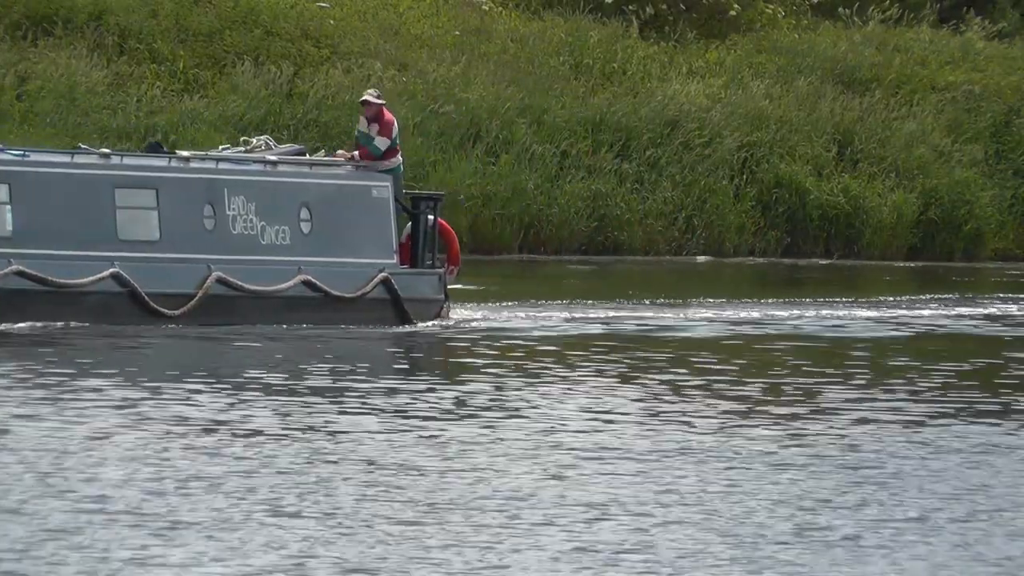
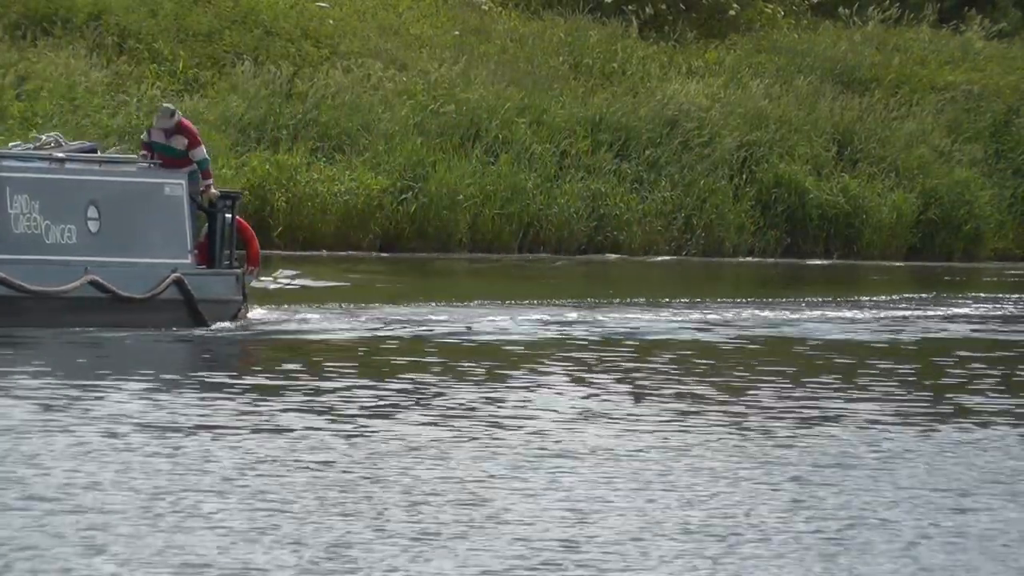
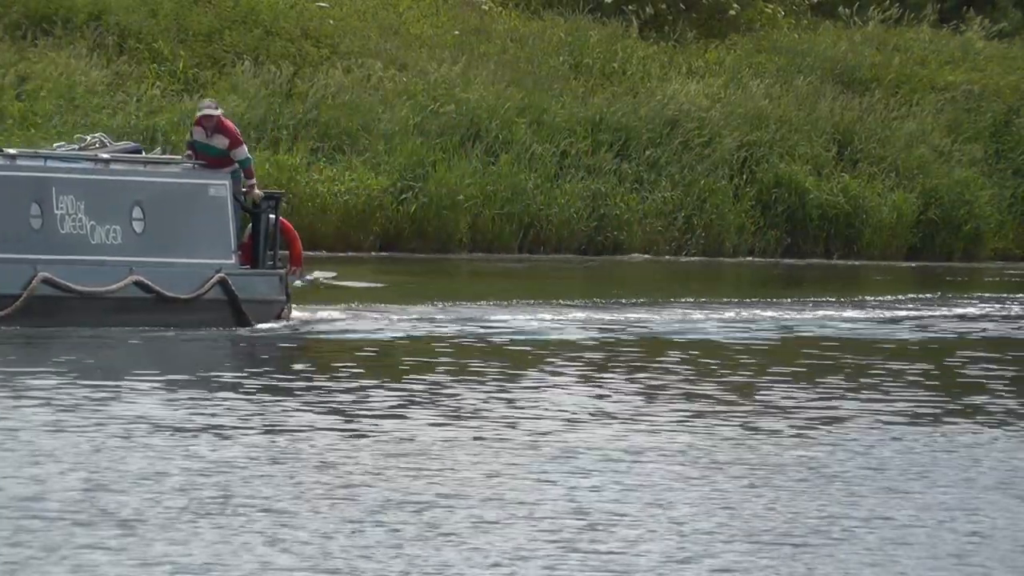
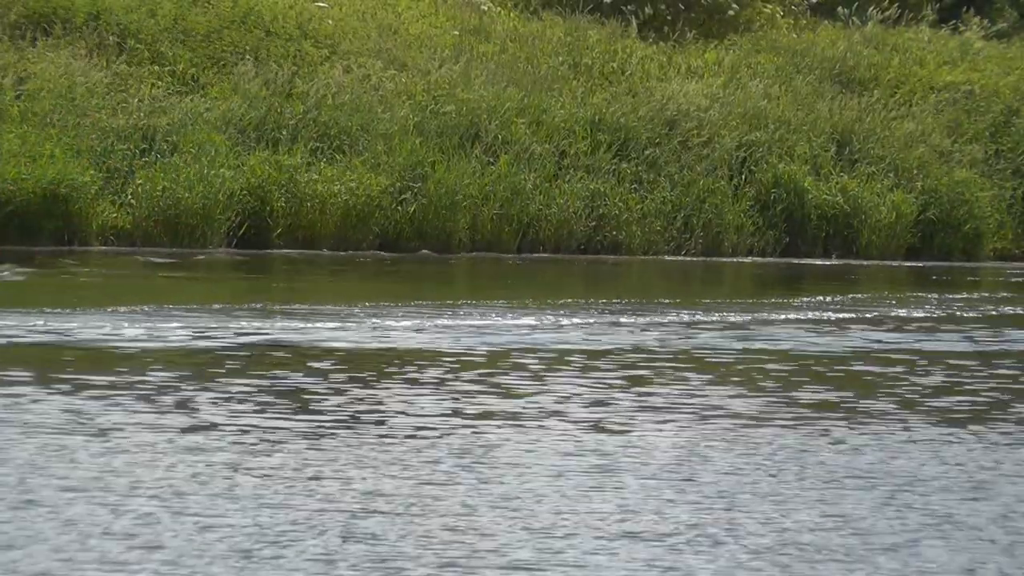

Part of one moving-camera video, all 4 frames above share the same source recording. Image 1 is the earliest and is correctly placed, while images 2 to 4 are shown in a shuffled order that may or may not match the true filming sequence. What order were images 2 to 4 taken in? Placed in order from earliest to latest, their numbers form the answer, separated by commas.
3, 2, 4
